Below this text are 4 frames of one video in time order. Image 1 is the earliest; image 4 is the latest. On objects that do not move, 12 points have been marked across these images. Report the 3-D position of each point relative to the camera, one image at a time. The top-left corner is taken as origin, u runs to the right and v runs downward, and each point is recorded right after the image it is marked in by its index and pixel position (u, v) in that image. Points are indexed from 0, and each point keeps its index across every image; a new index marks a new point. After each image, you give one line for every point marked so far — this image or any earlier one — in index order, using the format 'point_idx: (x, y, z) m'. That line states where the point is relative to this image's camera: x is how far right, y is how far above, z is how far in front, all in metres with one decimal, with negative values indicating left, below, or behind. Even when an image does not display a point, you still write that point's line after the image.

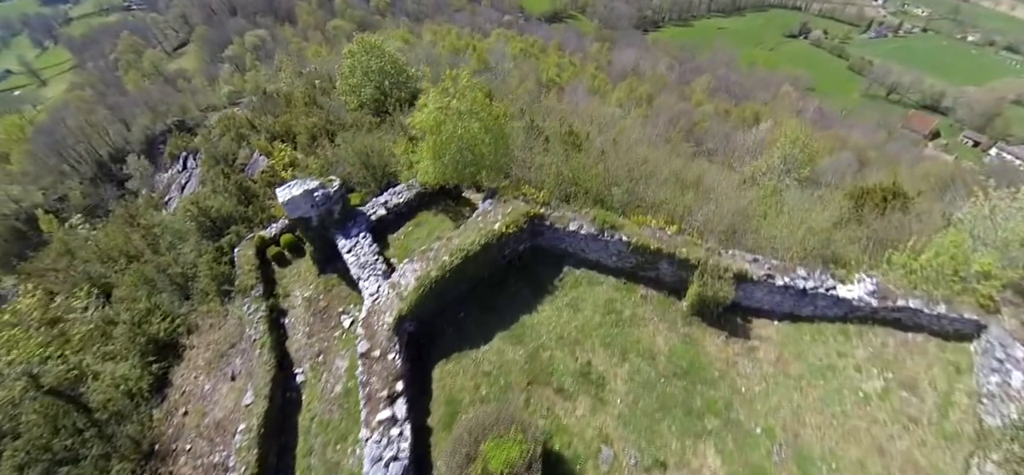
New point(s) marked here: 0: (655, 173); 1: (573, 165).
0: (+6.1, +2.2, +19.1) m
1: (+2.0, +2.4, +15.7) m
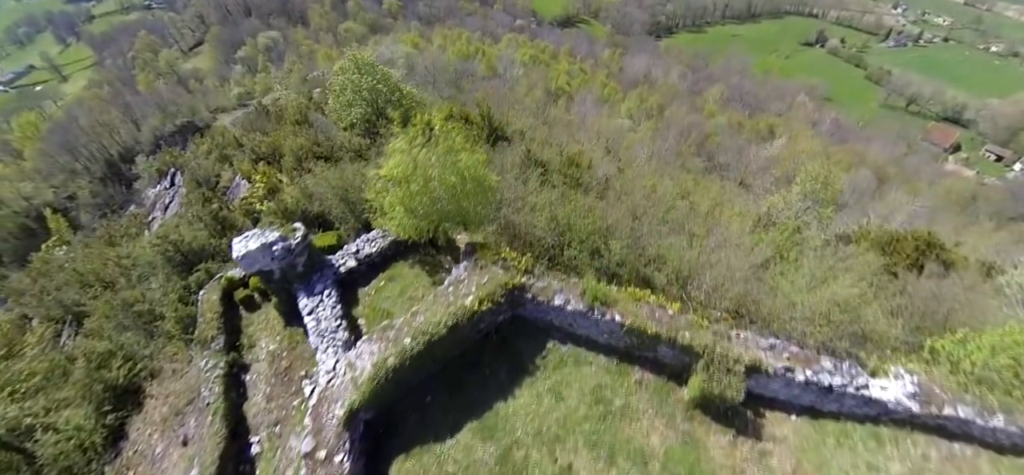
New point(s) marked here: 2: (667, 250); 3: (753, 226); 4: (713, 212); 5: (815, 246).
0: (+5.8, +0.6, +17.7) m
1: (+1.7, +0.9, +14.3) m
2: (+5.4, -0.7, +16.1) m
3: (+9.9, -0.4, +18.4) m
4: (+9.3, +0.2, +20.2) m
5: (+11.9, -1.0, +17.6) m
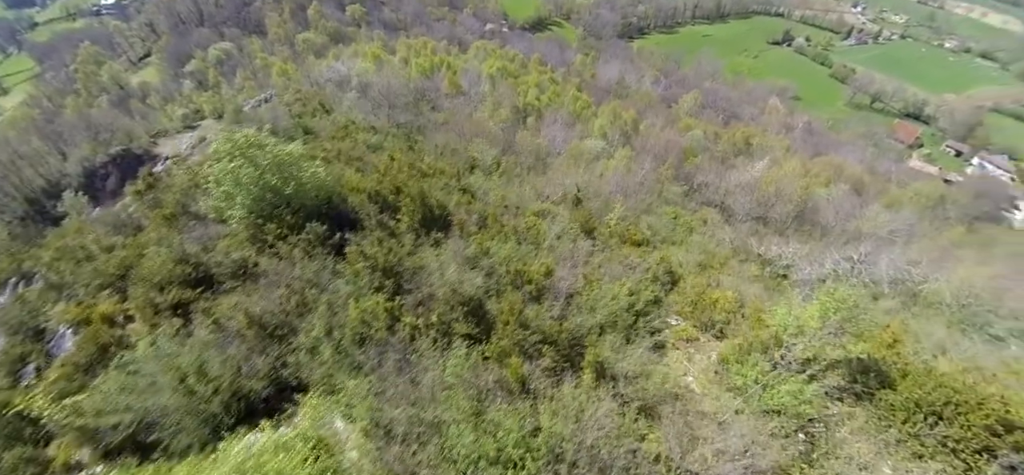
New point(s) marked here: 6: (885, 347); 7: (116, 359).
0: (+3.7, -3.9, +13.3) m
1: (-0.2, -3.7, +9.8) m
2: (+3.4, -5.2, +11.7) m
3: (+7.8, -4.7, +14.2) m
4: (+7.1, -4.2, +16.0) m
5: (+9.8, -5.2, +13.5) m
6: (+11.7, -3.5, +14.4) m
7: (-9.9, -3.0, +11.6) m
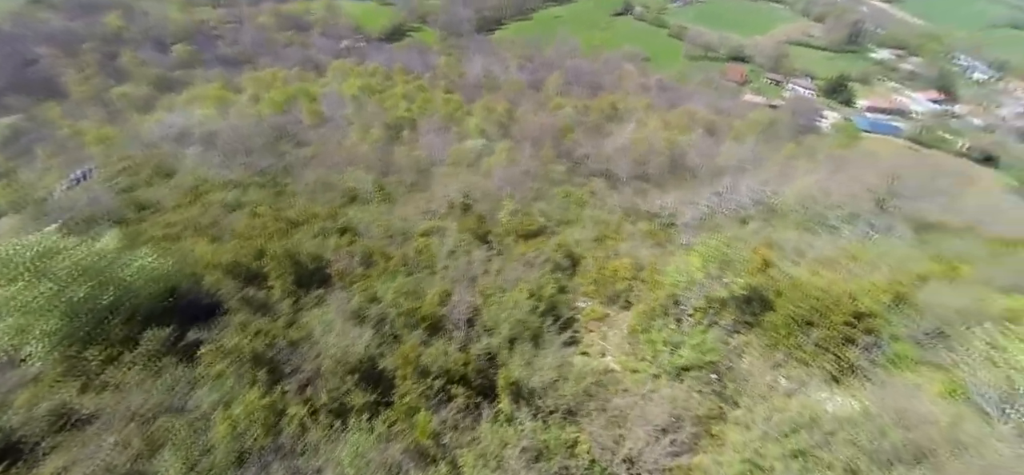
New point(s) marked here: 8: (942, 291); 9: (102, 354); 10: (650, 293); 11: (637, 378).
0: (+1.3, -4.0, +13.1) m
1: (-1.8, -4.7, +8.9) m
2: (+1.6, -5.3, +11.4) m
3: (+5.2, -3.7, +14.7) m
4: (+4.1, -3.4, +16.4) m
5: (+7.4, -3.7, +14.4) m
6: (+8.5, -1.5, +15.6) m
7: (-11.5, -6.7, +8.8) m
8: (+16.1, -2.0, +17.3) m
9: (-11.5, -3.1, +13.2) m
10: (+5.2, -2.2, +17.3) m
11: (+3.8, -4.4, +14.2) m
